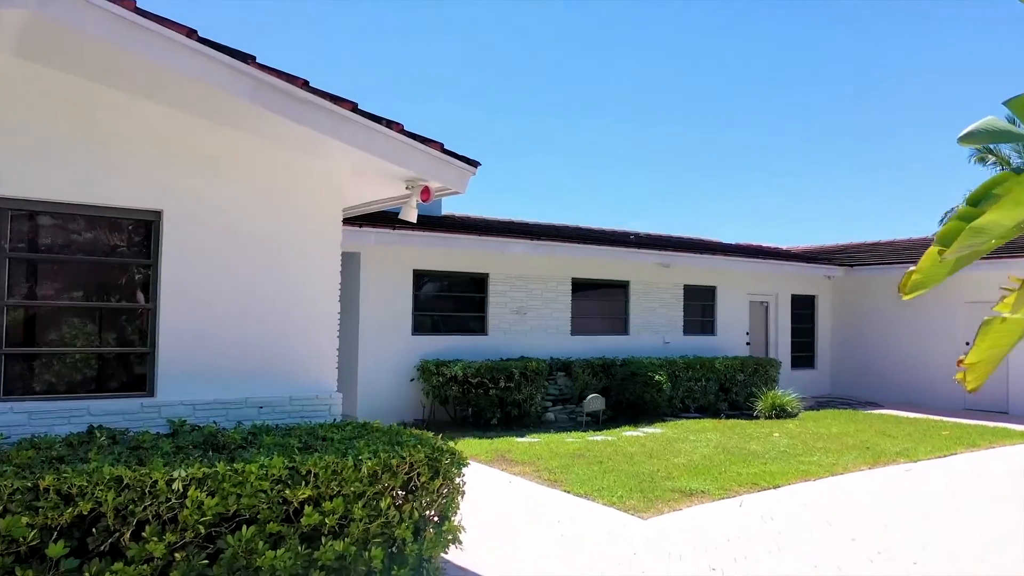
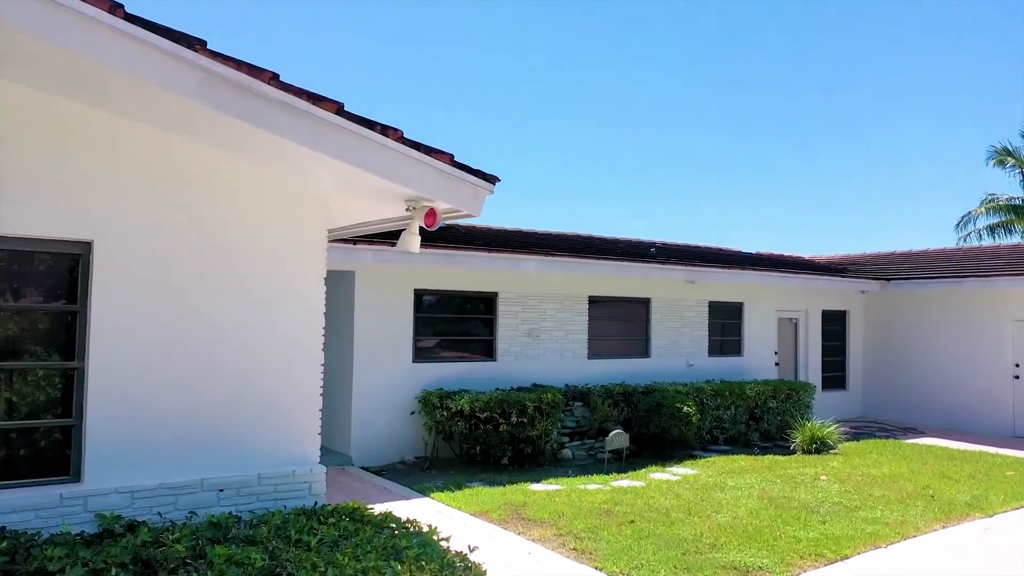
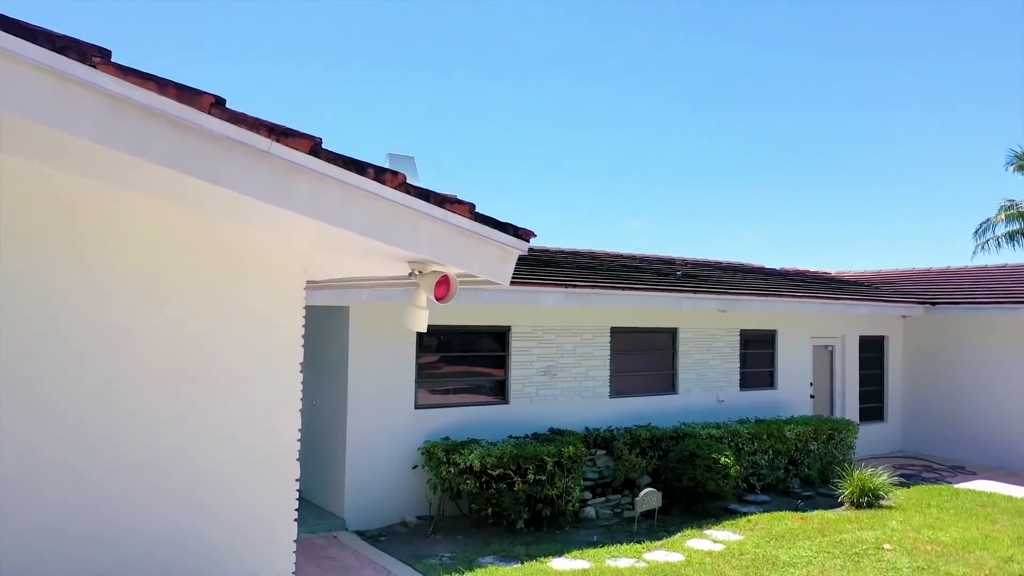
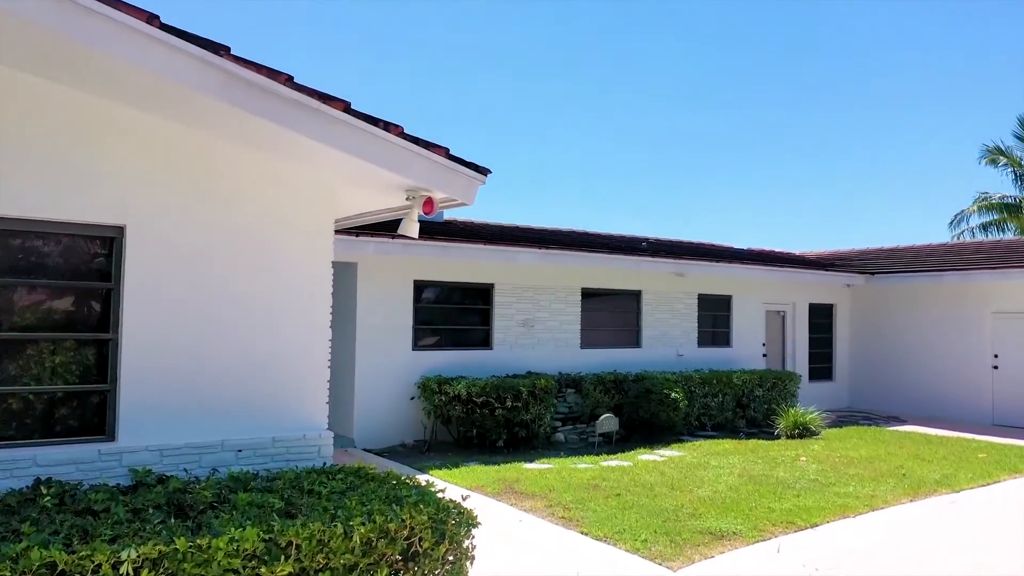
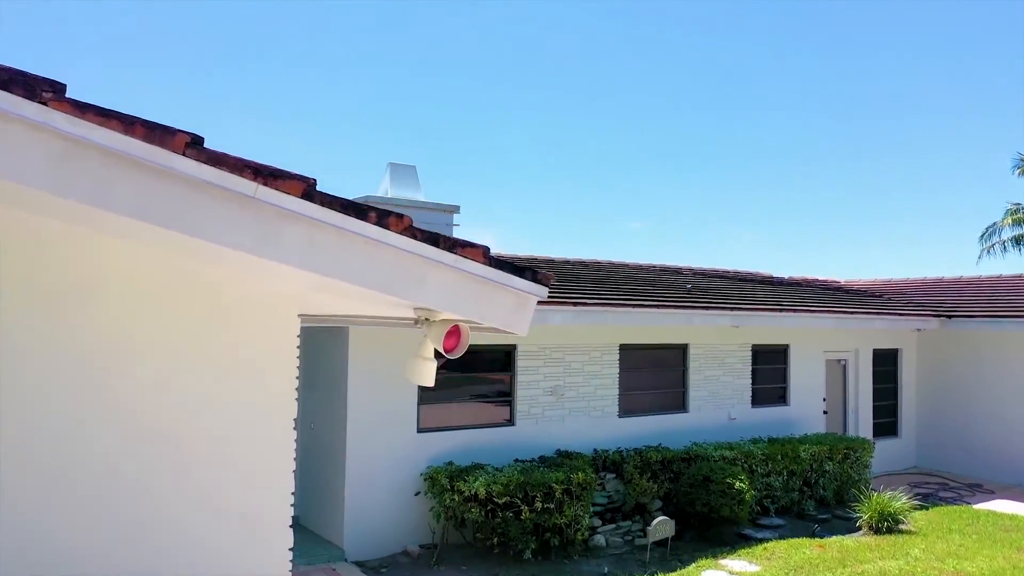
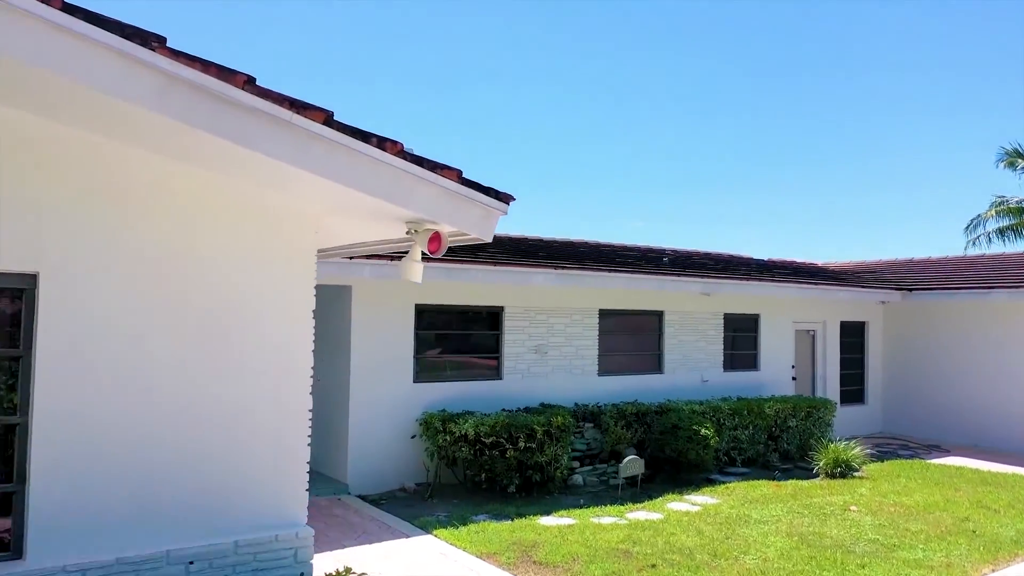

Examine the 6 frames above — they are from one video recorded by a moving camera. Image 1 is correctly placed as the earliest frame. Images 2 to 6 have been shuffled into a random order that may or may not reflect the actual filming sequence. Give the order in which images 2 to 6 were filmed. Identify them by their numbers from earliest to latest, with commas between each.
4, 2, 6, 3, 5
